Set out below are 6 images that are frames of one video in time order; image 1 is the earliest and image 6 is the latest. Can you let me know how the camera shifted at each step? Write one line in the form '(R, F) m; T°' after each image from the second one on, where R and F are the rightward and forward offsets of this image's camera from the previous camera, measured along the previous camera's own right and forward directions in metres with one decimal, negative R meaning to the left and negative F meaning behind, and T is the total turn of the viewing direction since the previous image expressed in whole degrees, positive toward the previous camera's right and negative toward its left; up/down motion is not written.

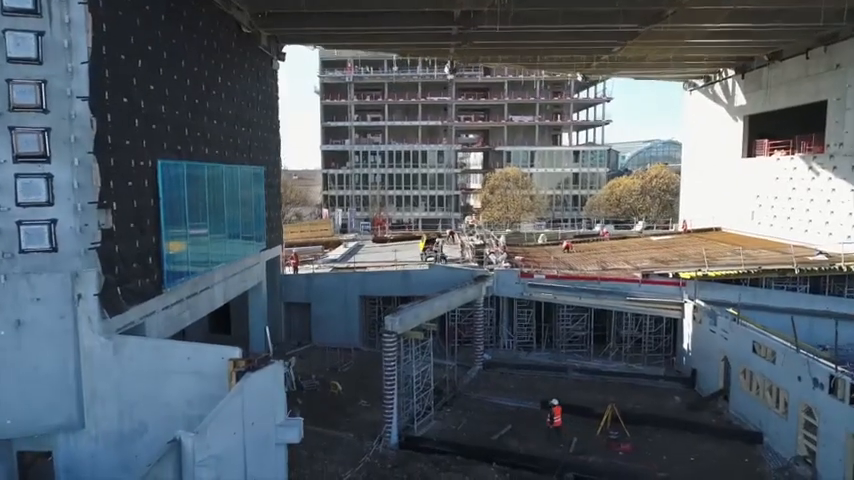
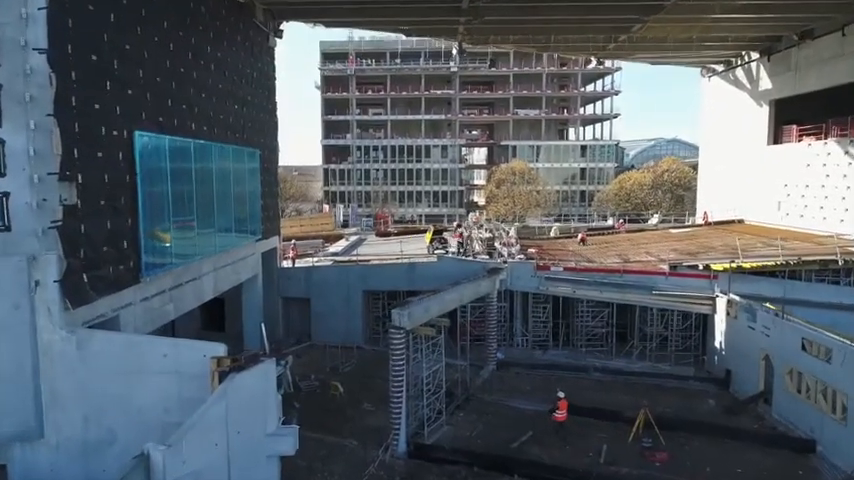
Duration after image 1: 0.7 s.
(-0.2, +2.2) m; 0°
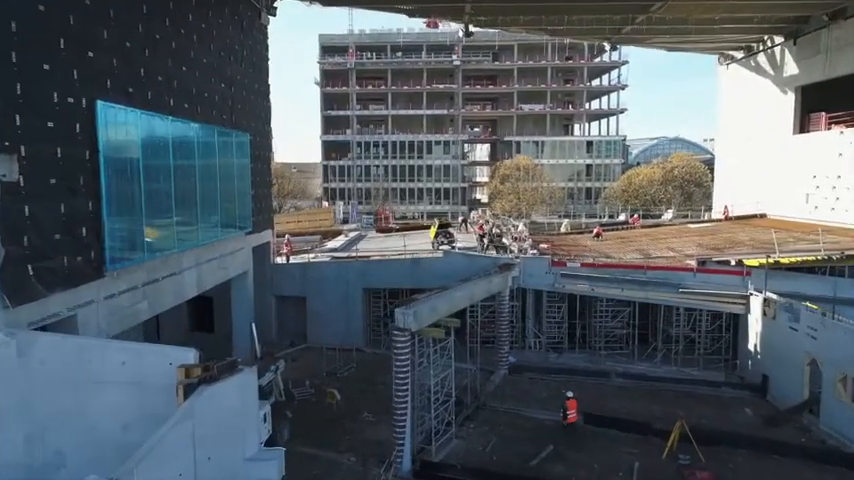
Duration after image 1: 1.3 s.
(-0.1, +2.2) m; 0°
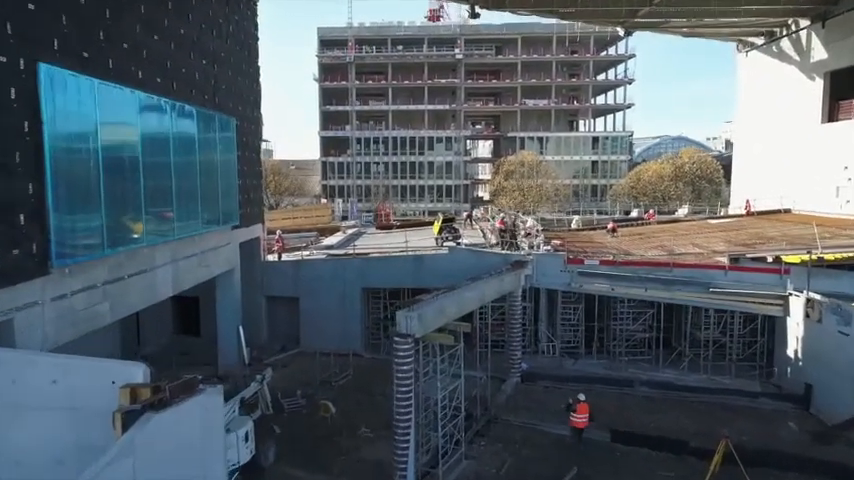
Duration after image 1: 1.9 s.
(-0.1, +2.2) m; 0°
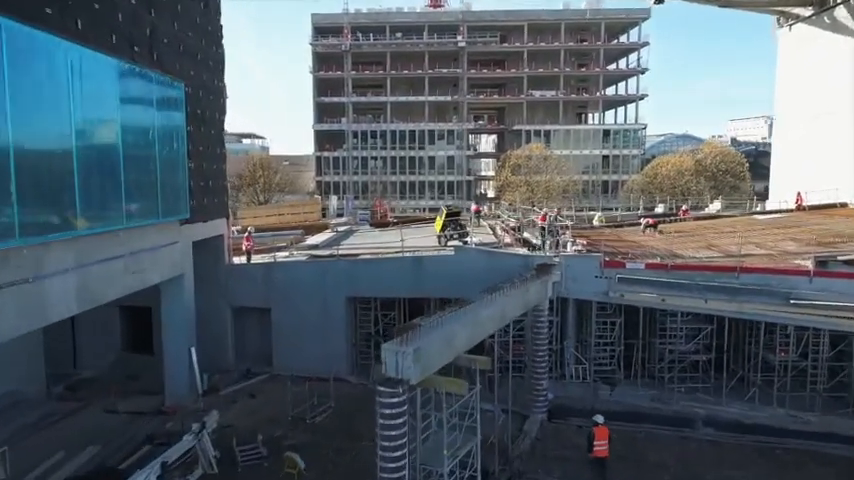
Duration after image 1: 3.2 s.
(0.0, +4.7) m; 0°
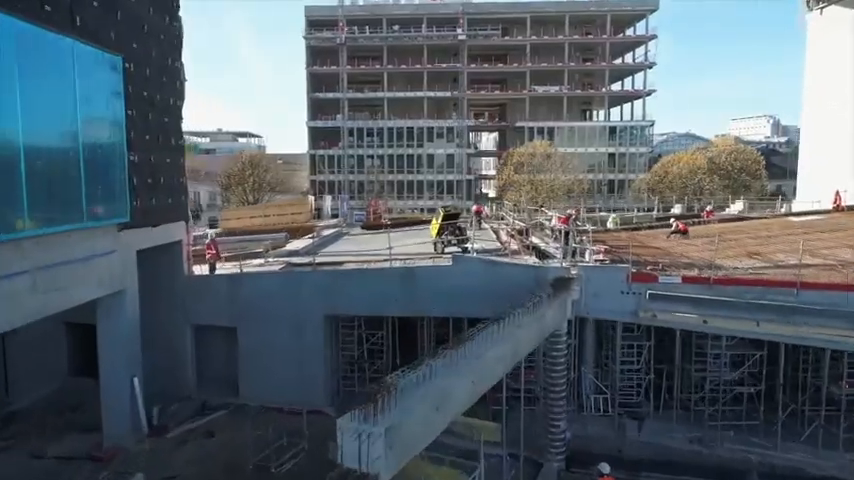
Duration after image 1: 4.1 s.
(+0.1, +3.1) m; 0°
